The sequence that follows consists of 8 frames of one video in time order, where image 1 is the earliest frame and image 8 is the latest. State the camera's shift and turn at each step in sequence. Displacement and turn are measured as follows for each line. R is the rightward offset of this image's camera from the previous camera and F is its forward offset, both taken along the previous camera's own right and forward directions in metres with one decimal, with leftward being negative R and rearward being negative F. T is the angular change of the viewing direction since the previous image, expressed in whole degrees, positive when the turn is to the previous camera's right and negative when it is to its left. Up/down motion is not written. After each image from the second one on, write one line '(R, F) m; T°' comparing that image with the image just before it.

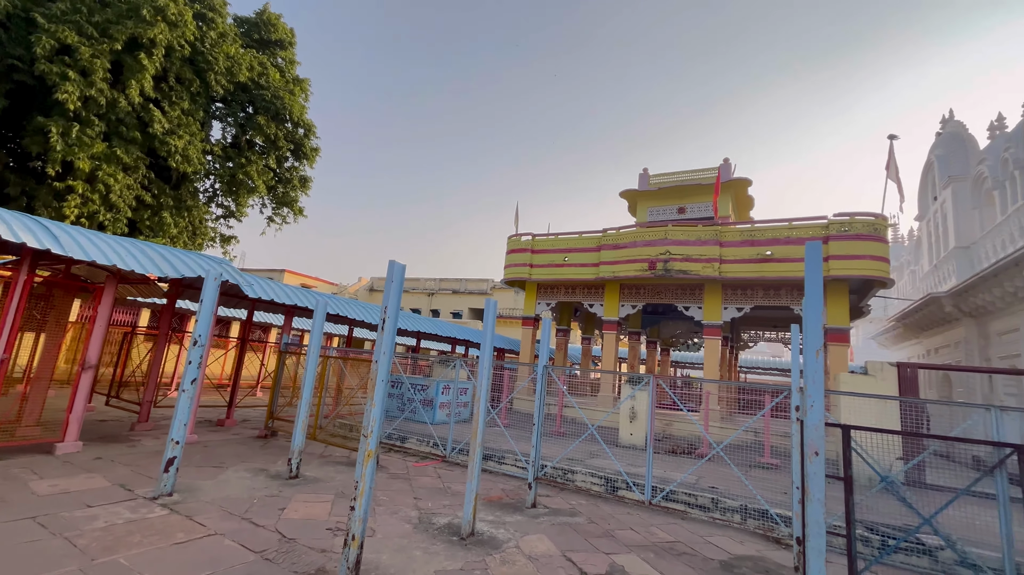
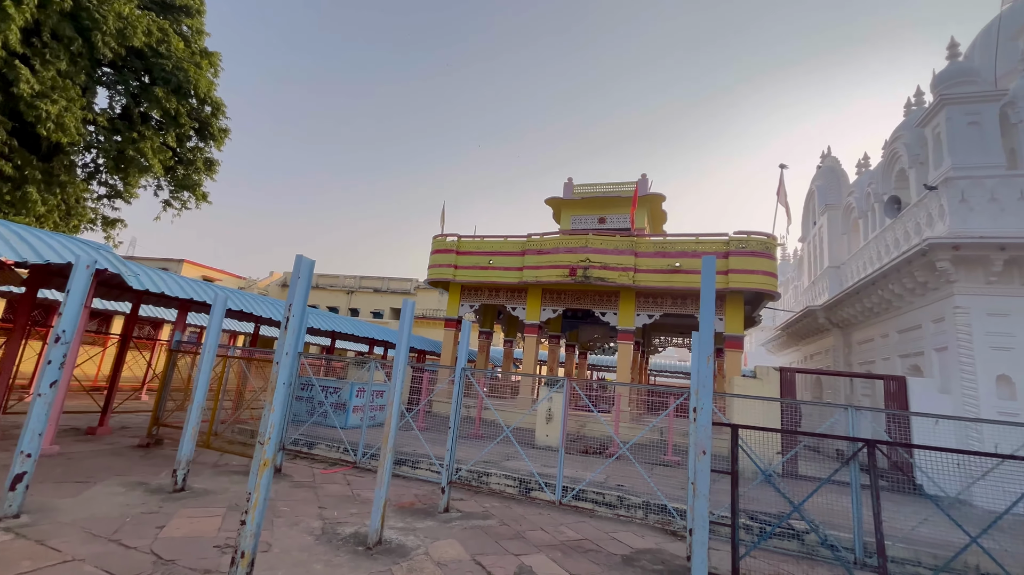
(+0.1, 0.0) m; +9°
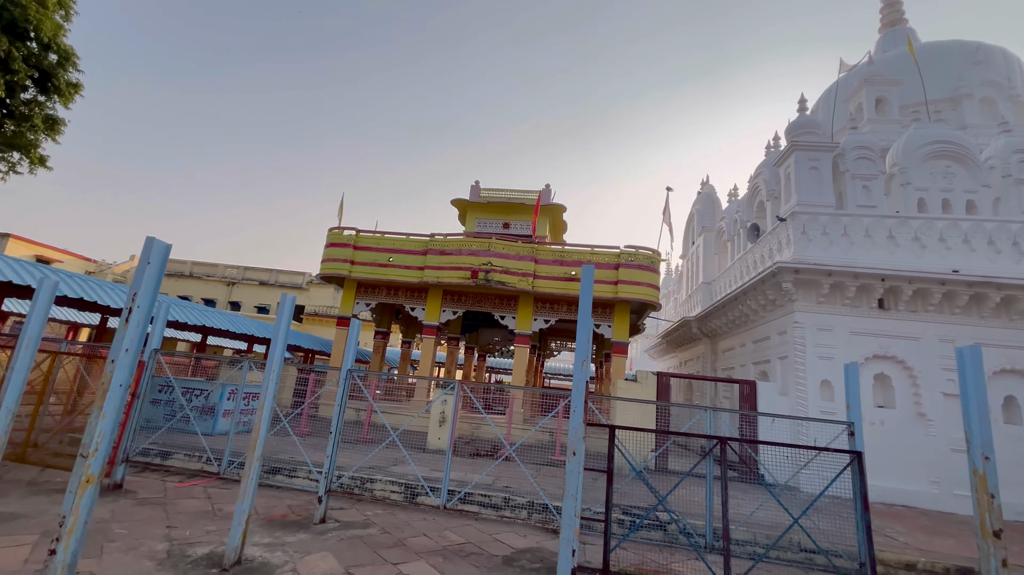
(+0.1, 0.0) m; +12°
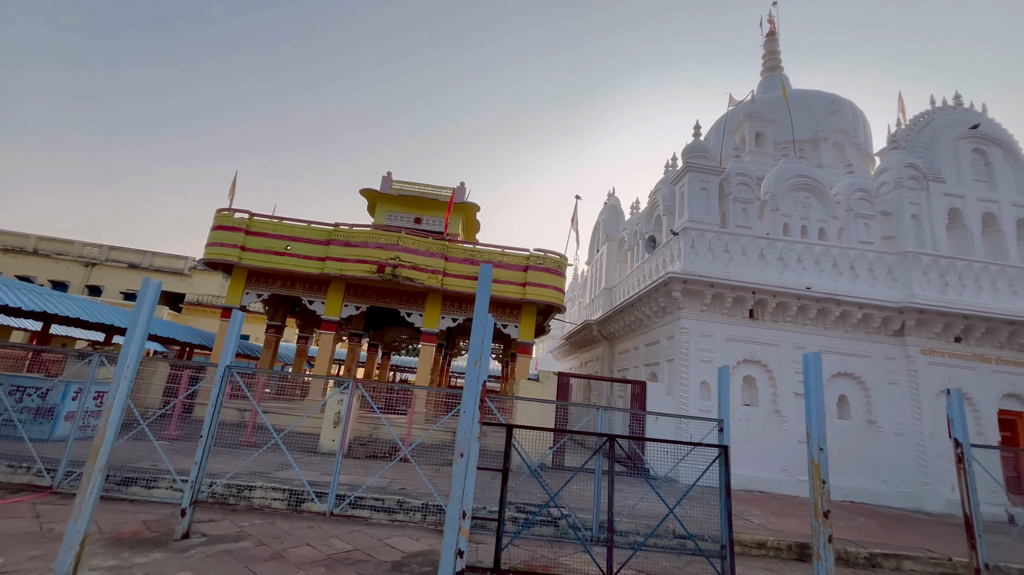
(+0.1, 0.0) m; +11°
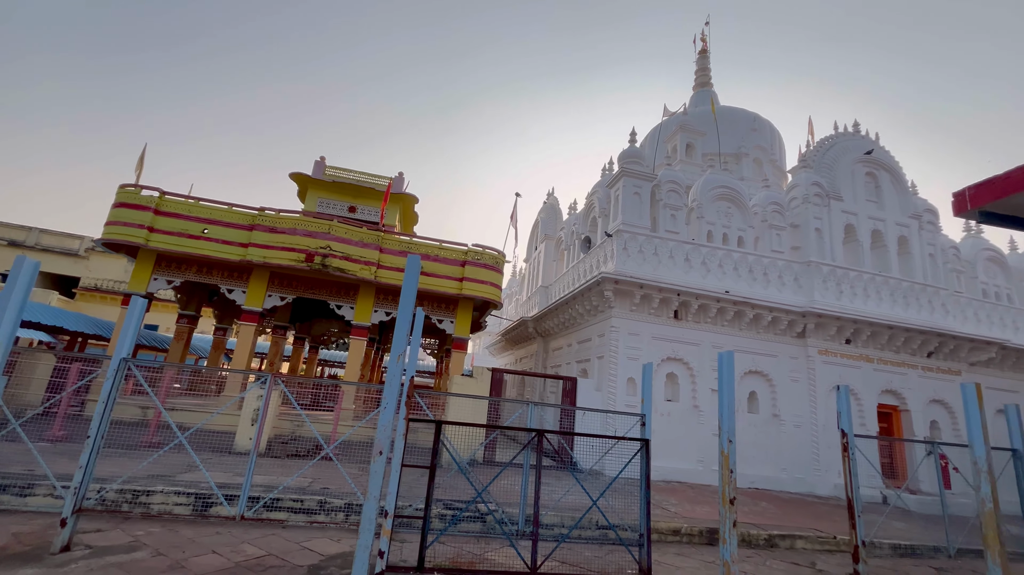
(0.0, 0.0) m; +8°
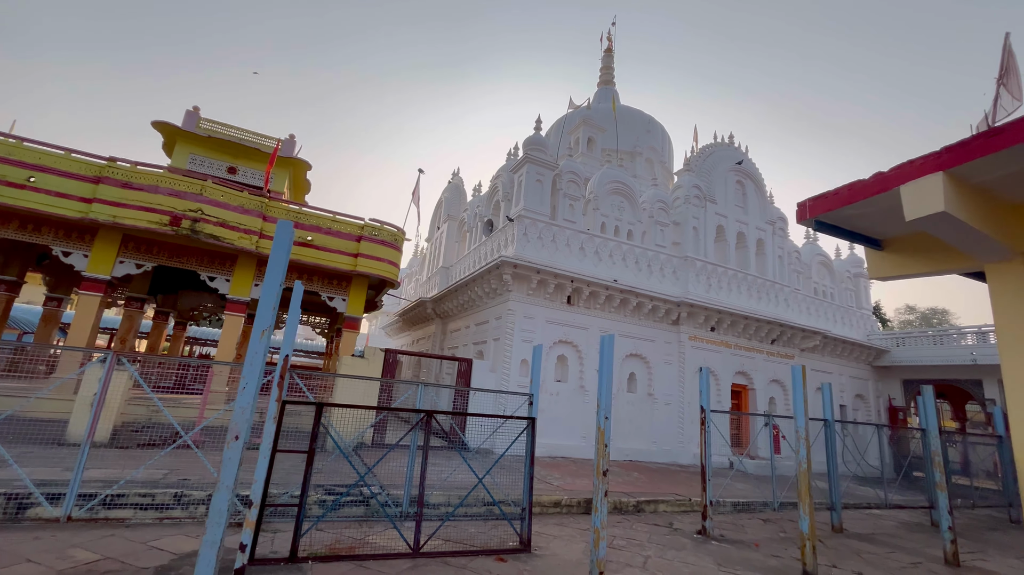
(+0.1, 0.0) m; +12°
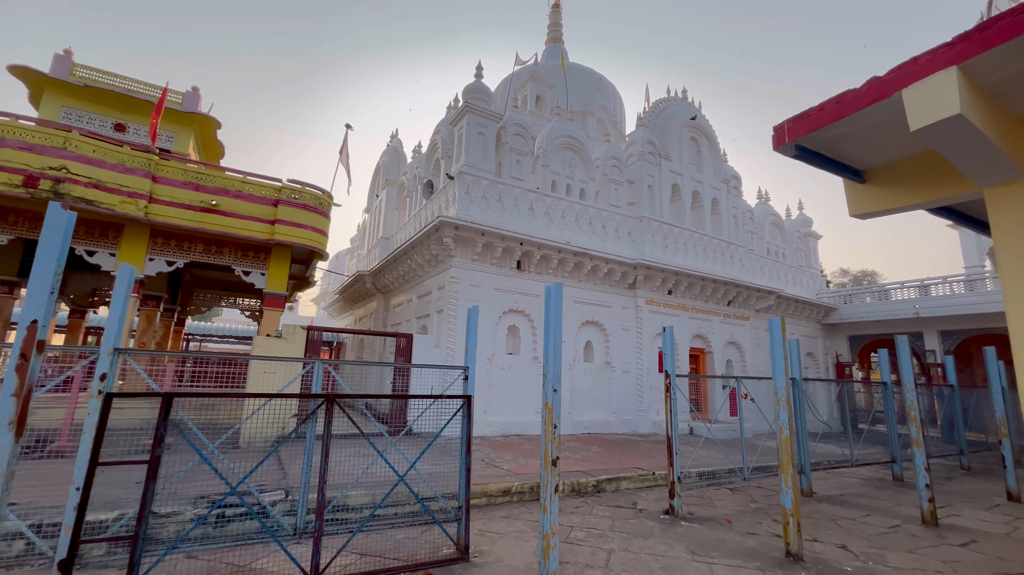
(+0.3, +0.9) m; +5°
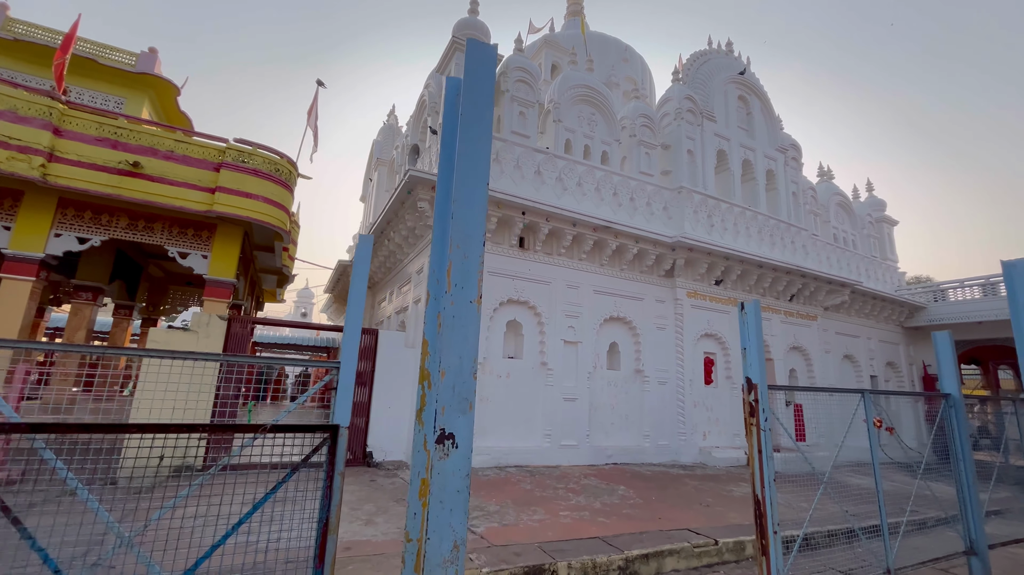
(+0.4, +2.1) m; -3°
